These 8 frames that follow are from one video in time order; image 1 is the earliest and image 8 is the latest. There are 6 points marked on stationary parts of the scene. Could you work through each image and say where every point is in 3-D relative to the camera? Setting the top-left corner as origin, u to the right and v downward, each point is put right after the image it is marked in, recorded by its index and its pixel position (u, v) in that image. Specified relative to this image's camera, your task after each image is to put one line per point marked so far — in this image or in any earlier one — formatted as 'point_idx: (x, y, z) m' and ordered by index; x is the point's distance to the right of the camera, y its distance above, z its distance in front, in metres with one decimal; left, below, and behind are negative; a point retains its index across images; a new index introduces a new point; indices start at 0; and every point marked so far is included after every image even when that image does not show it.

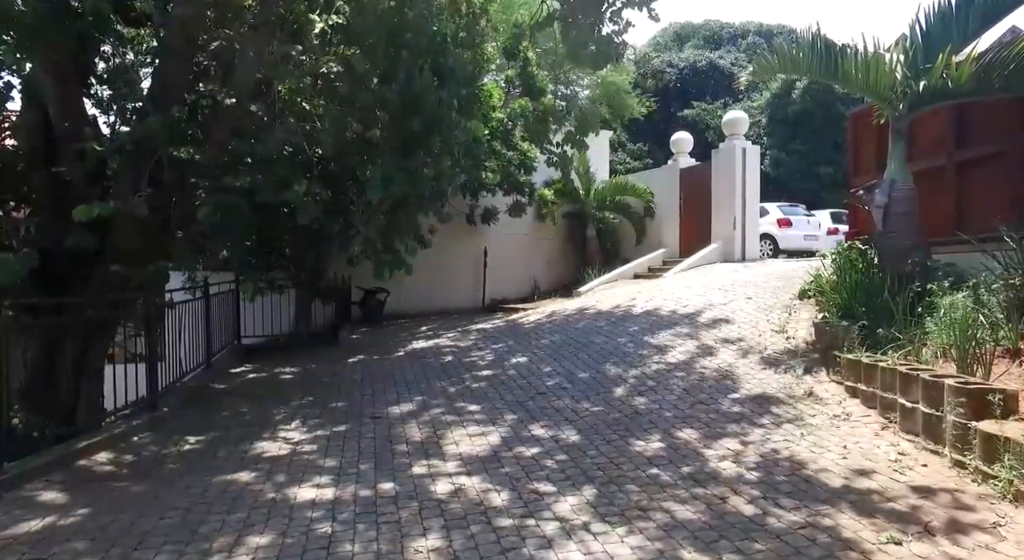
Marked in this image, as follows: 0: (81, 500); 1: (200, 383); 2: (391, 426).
0: (-2.6, -1.3, +4.0) m
1: (-3.9, -1.3, +8.2) m
2: (-0.8, -1.1, +4.9) m
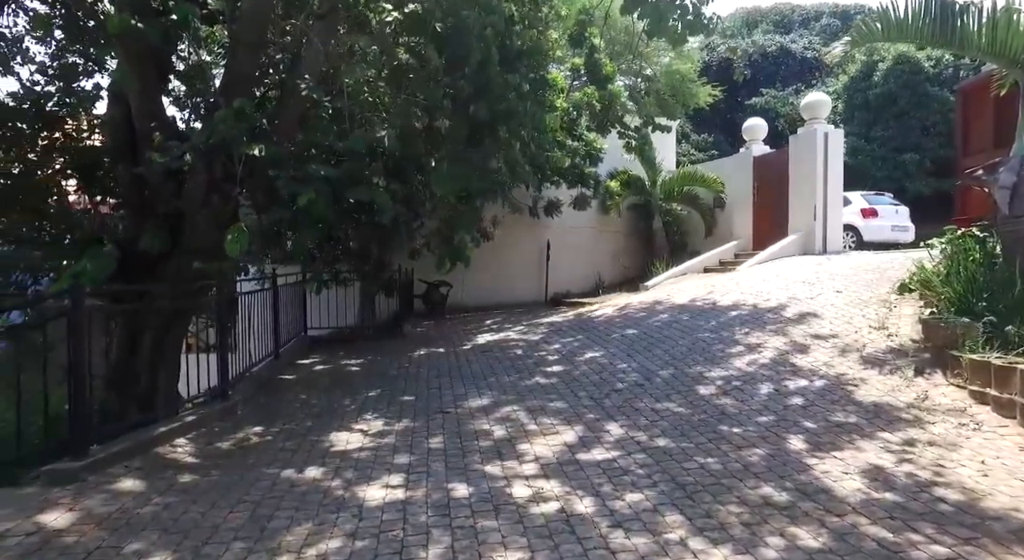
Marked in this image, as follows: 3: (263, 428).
0: (-2.2, -1.3, +4.1) m
1: (-3.1, -1.2, +8.4) m
2: (-0.3, -1.0, +4.8) m
3: (-2.0, -1.2, +5.3) m
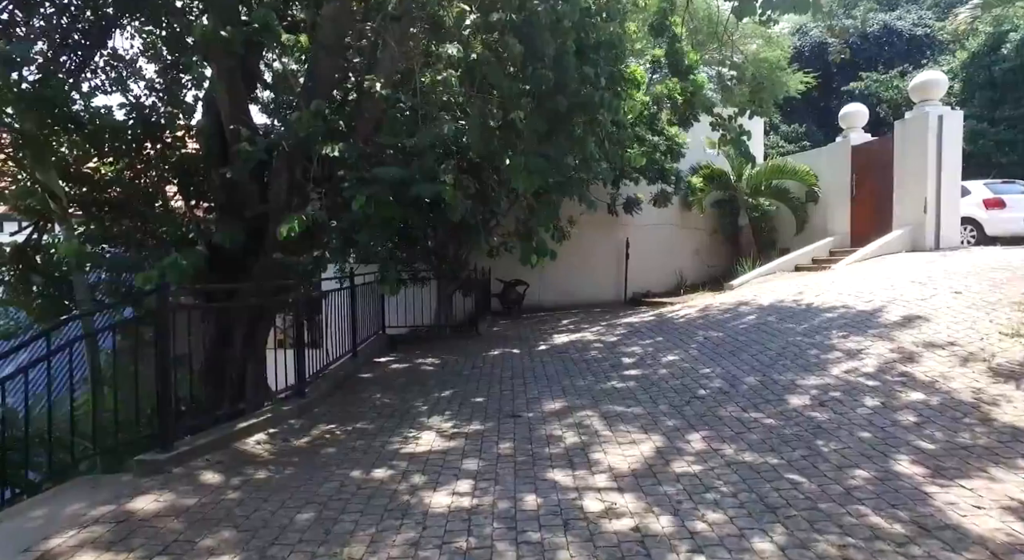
0: (-1.7, -1.3, +4.1) m
1: (-2.1, -1.2, +8.5) m
2: (+0.2, -1.0, +4.6) m
3: (-1.4, -1.2, +5.3) m
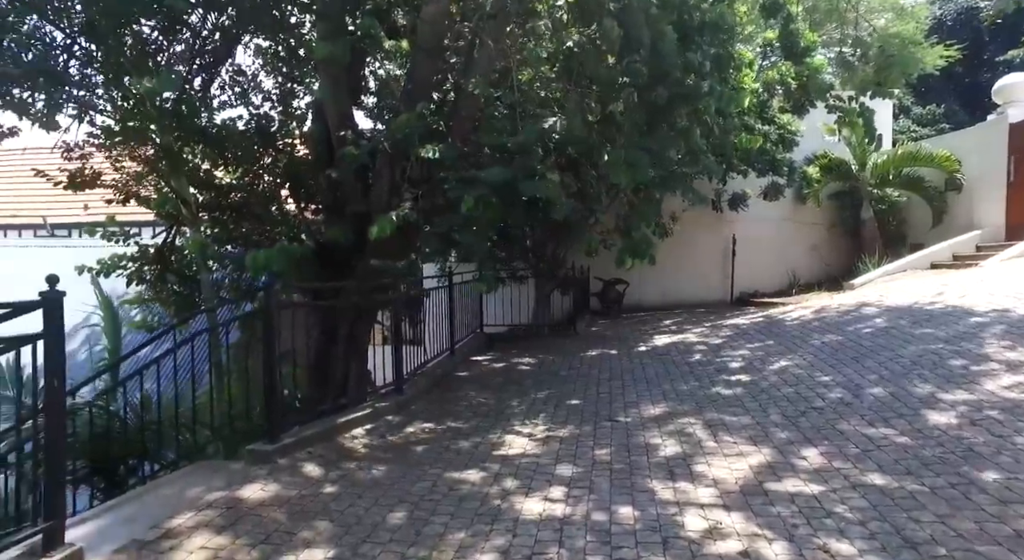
0: (-1.1, -1.2, +4.2) m
1: (-0.9, -1.2, +8.6) m
2: (+0.8, -1.0, +4.4) m
3: (-0.6, -1.1, +5.3) m
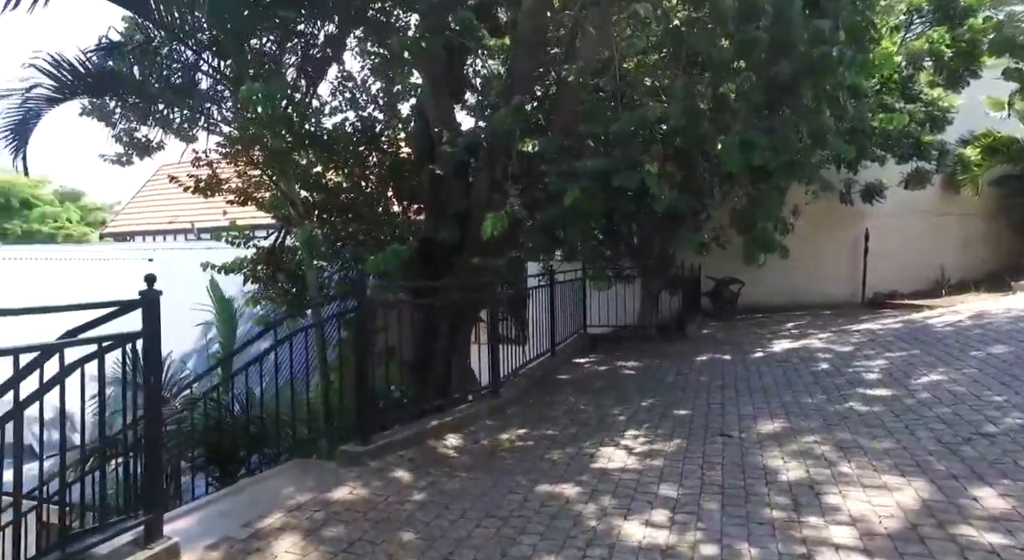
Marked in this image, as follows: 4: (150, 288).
0: (-0.5, -1.2, +4.0) m
1: (+0.4, -1.1, +8.3) m
2: (+1.4, -1.0, +3.9) m
3: (+0.1, -1.1, +5.0) m
4: (-1.8, -0.1, +3.3) m
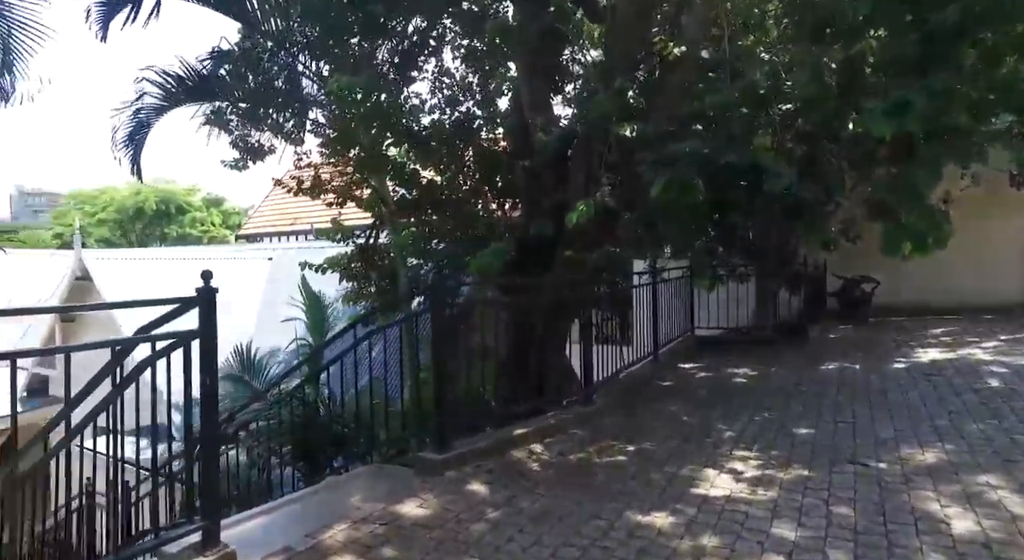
0: (-0.1, -1.2, +3.6) m
1: (+1.6, -1.1, +7.7) m
2: (+1.8, -1.0, +3.2) m
3: (+0.7, -1.1, +4.5) m
4: (-1.4, 0.0, +3.1) m
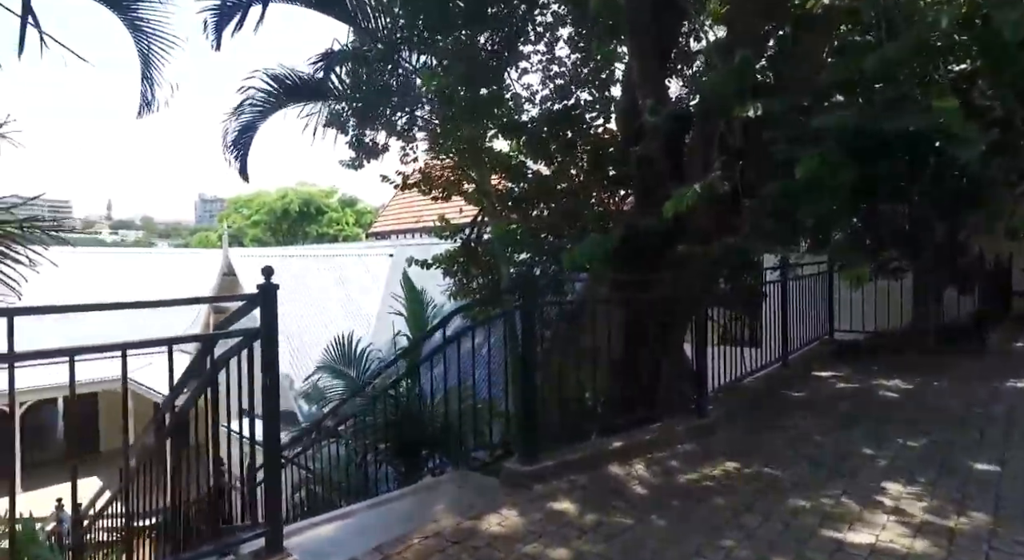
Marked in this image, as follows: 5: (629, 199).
0: (+0.4, -1.1, +3.2) m
1: (+2.7, -1.1, +6.9) m
2: (+2.2, -1.0, +2.4) m
3: (+1.3, -1.1, +3.9) m
4: (-1.0, 0.0, +2.9) m
5: (+1.3, +0.9, +7.3) m
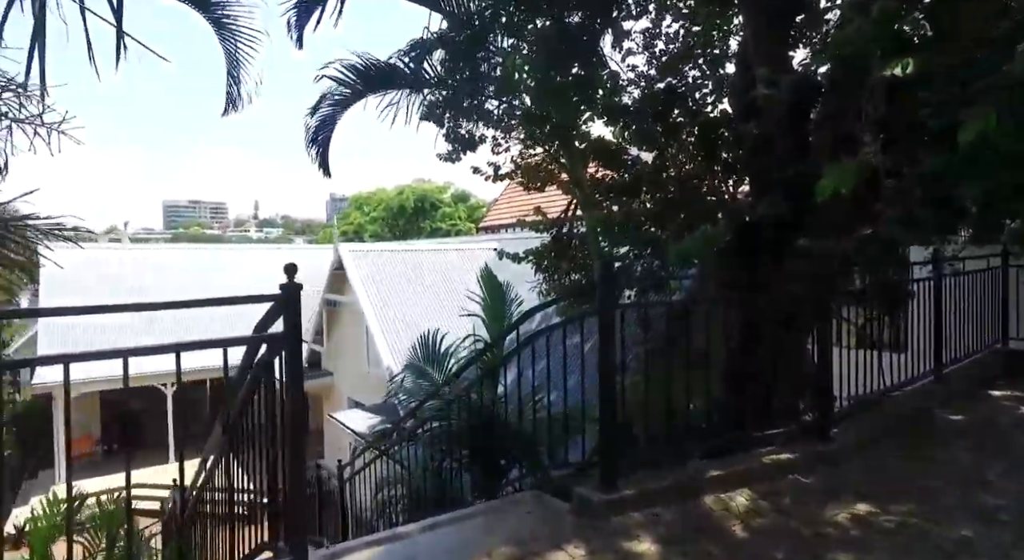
0: (+0.6, -1.1, +2.6) m
1: (+3.6, -1.0, +5.8) m
2: (+2.3, -1.0, +1.5) m
3: (+1.7, -1.1, +3.1) m
4: (-0.8, 0.0, +2.5) m
5: (+2.2, +0.9, +6.4) m
